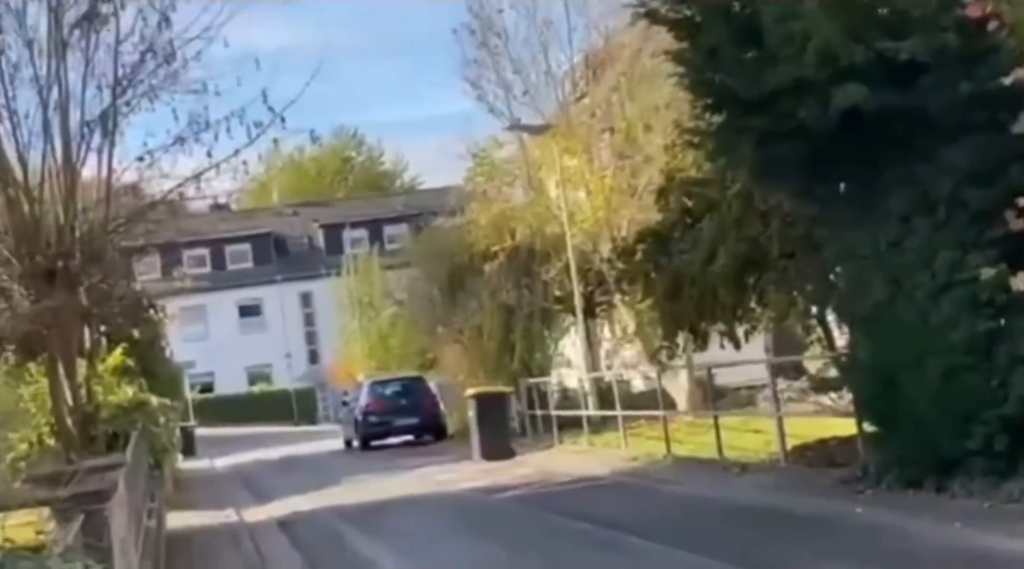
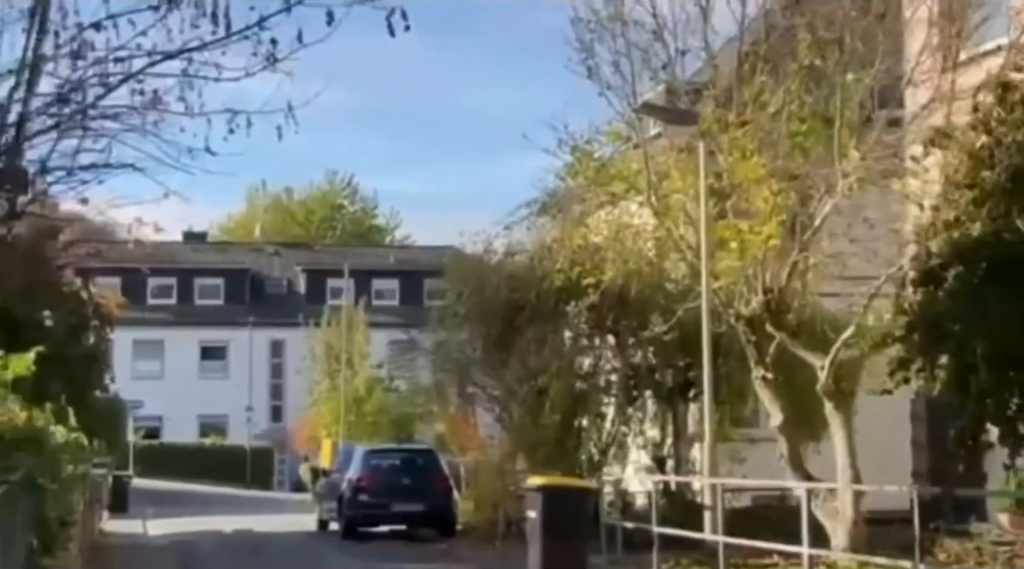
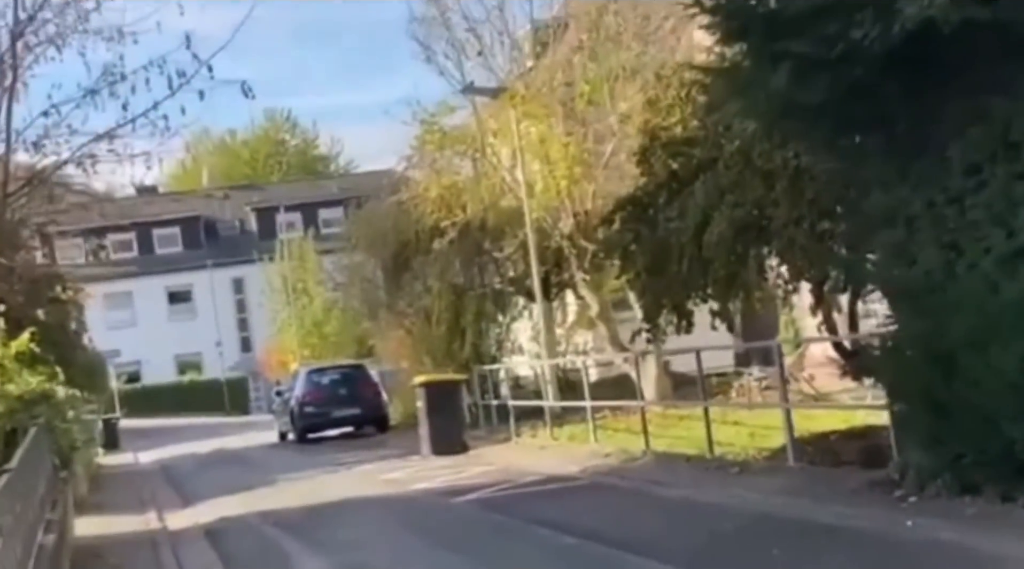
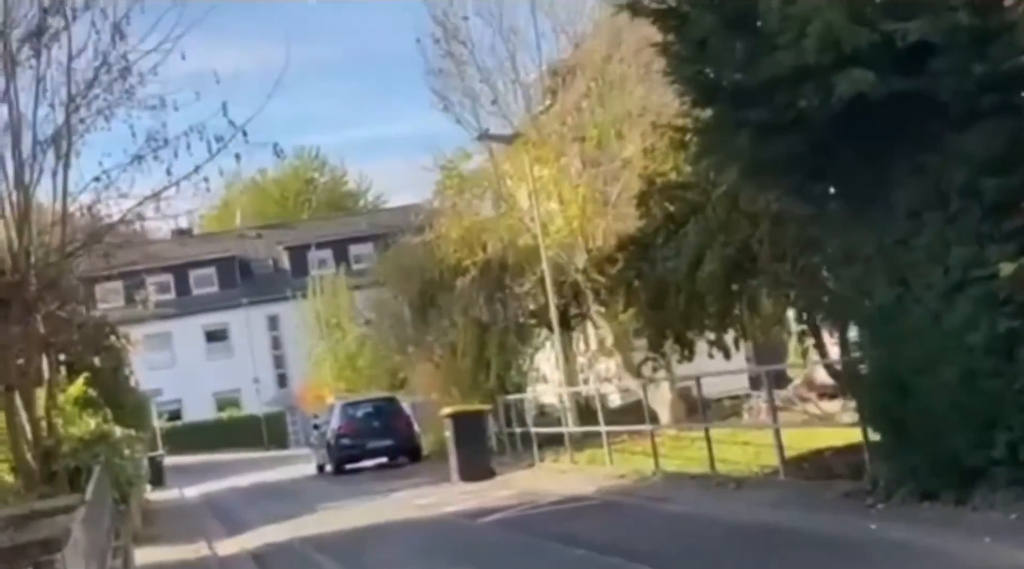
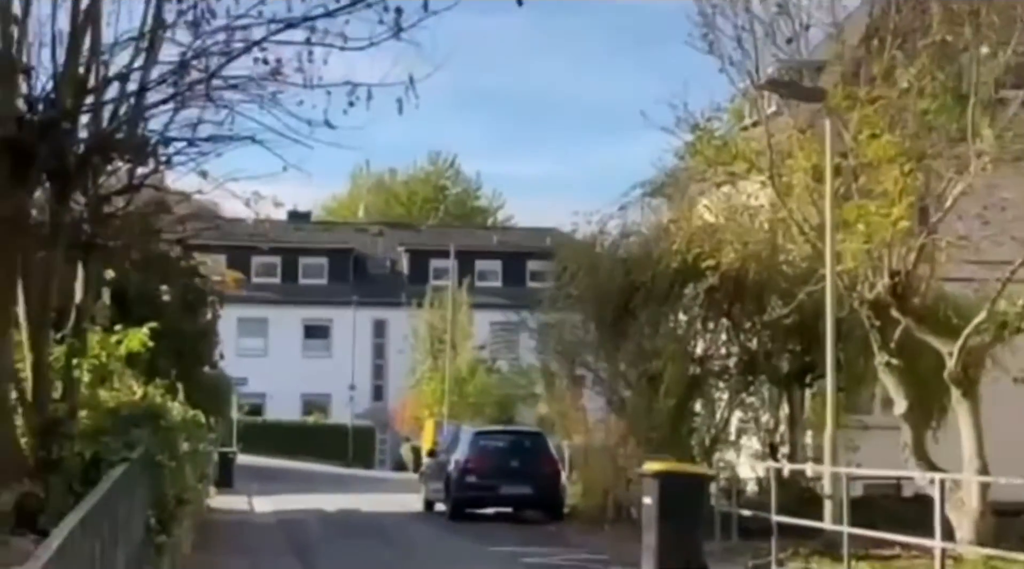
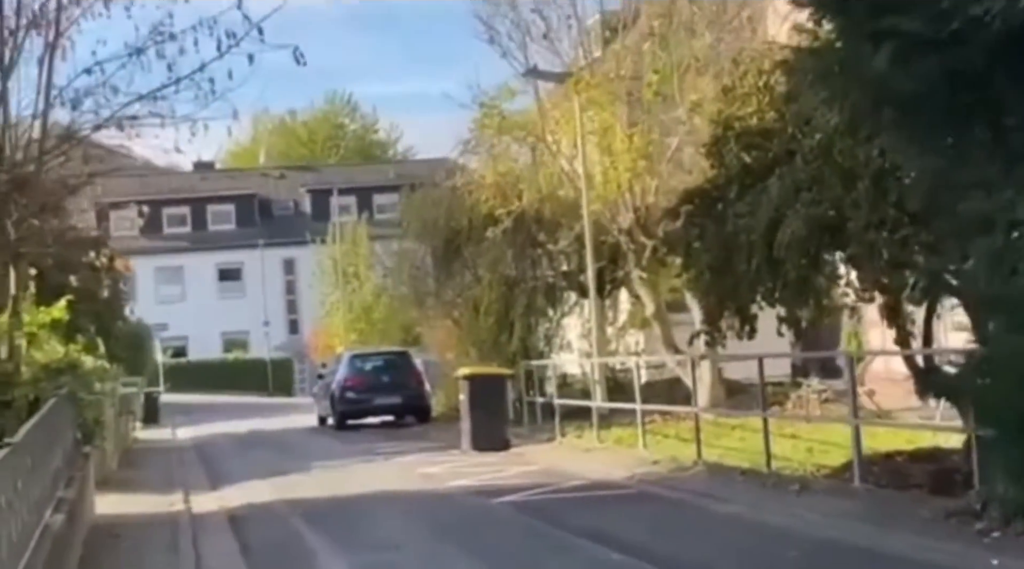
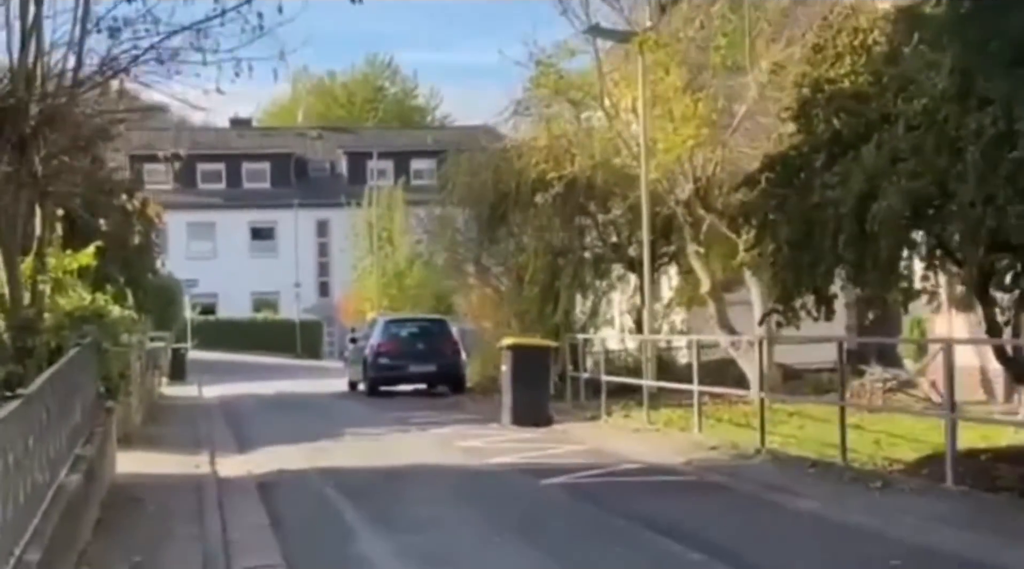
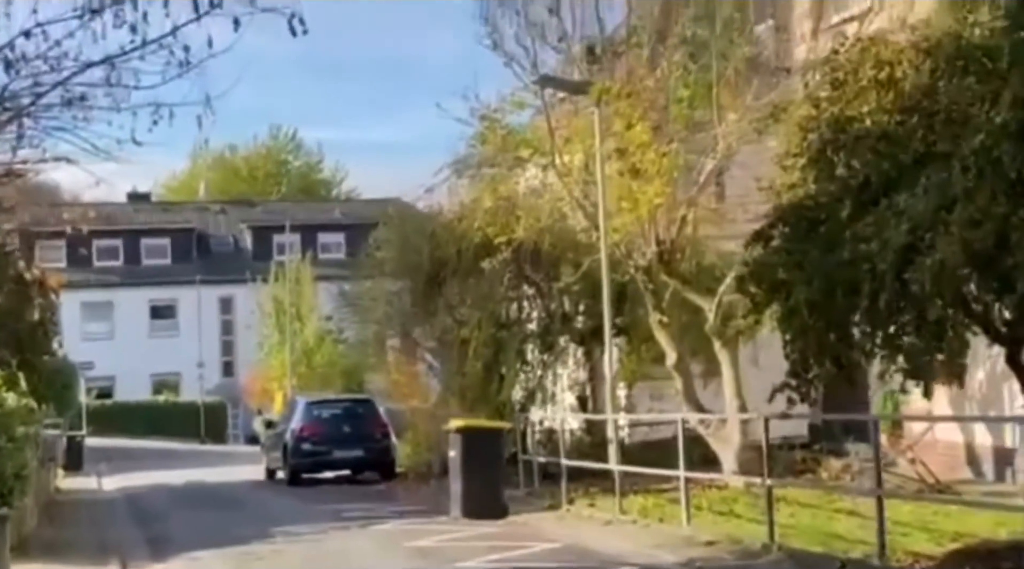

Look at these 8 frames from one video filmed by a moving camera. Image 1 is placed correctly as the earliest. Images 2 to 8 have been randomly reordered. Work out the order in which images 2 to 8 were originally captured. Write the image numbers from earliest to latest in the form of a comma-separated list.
4, 3, 6, 7, 8, 2, 5
